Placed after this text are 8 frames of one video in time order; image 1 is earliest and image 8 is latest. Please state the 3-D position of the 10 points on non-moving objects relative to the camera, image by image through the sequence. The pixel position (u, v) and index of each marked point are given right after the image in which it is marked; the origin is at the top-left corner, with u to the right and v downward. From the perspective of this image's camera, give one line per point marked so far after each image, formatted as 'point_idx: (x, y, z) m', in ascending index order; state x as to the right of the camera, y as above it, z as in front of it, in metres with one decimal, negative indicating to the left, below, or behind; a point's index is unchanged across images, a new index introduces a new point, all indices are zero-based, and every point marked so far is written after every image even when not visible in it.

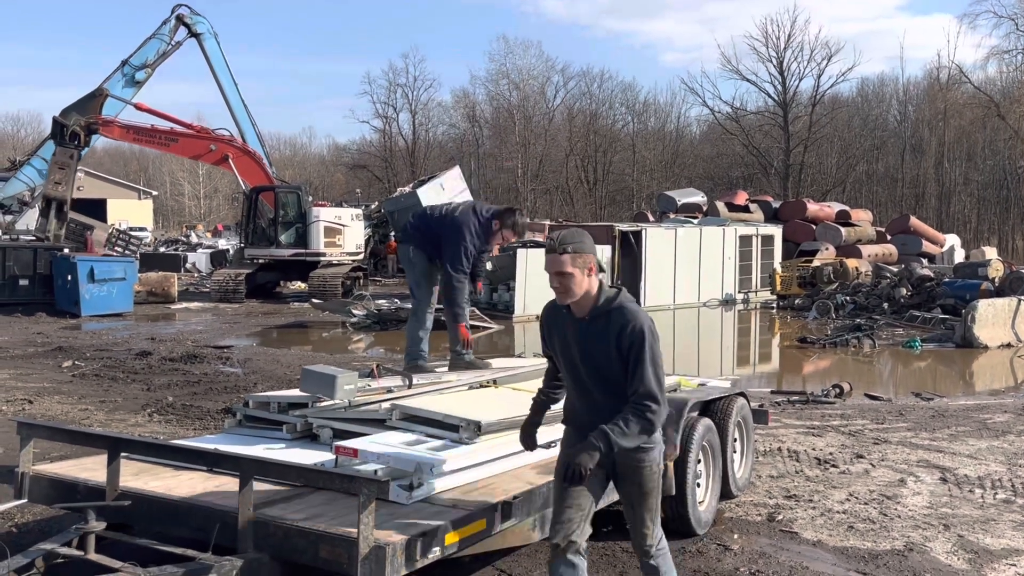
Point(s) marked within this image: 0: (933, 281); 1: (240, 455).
0: (+8.9, +0.1, +18.0) m
1: (-1.0, -0.6, +3.1) m
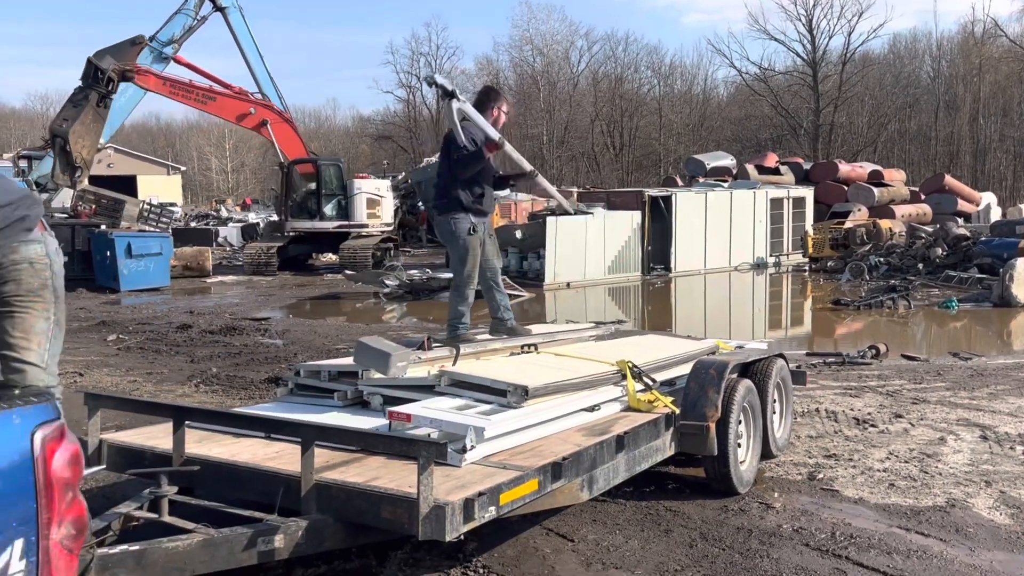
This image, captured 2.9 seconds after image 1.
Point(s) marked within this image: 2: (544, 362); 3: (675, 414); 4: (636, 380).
0: (+9.5, +1.0, +17.8) m
1: (-0.8, -0.5, +3.2) m
2: (+0.2, -0.4, +4.8) m
3: (+0.9, -0.7, +4.6) m
4: (+0.7, -0.5, +4.8) m
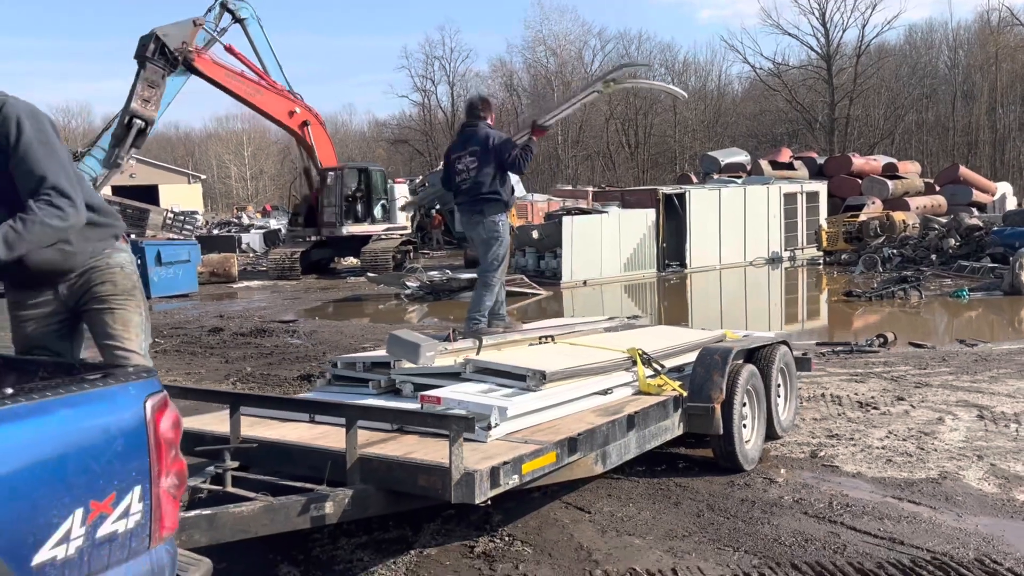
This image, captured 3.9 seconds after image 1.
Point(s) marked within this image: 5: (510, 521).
0: (+9.9, +1.2, +18.0) m
1: (-0.7, -0.5, +3.6) m
2: (+0.3, -0.4, +5.2) m
3: (+1.0, -0.6, +5.0) m
4: (+0.8, -0.5, +5.2) m
5: (0.0, -1.2, +4.5) m
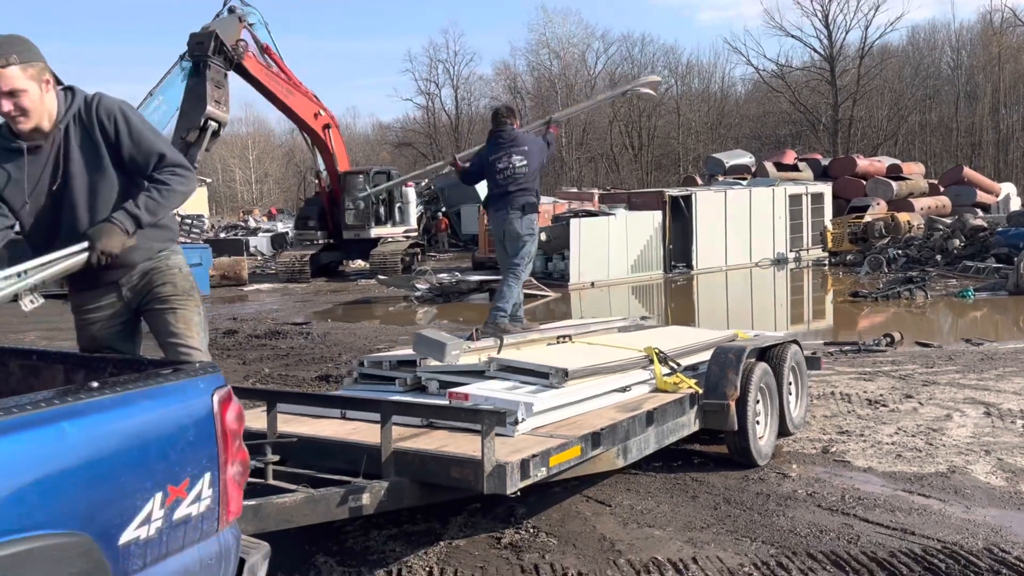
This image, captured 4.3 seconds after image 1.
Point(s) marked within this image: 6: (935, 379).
0: (+10.1, +1.2, +18.1) m
1: (-0.6, -0.5, +3.8) m
2: (+0.4, -0.4, +5.3) m
3: (+1.1, -0.6, +5.2) m
4: (+0.9, -0.5, +5.3) m
5: (+0.1, -1.2, +4.7) m
6: (+3.9, -0.8, +7.9) m
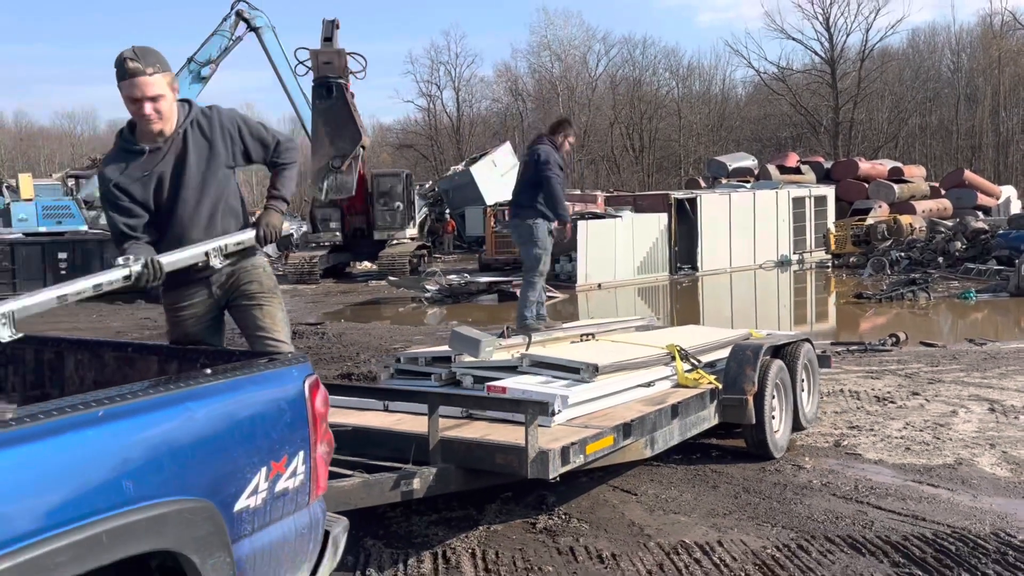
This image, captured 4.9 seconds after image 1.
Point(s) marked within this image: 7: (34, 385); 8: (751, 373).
0: (+10.3, +1.2, +18.4) m
1: (-0.4, -0.5, +4.1) m
2: (+0.6, -0.4, +5.6) m
3: (+1.3, -0.6, +5.4) m
4: (+1.1, -0.5, +5.6) m
5: (+0.3, -1.2, +4.9) m
6: (+4.1, -0.9, +8.1) m
7: (-1.9, -0.4, +3.3) m
8: (+1.5, -0.5, +5.5) m
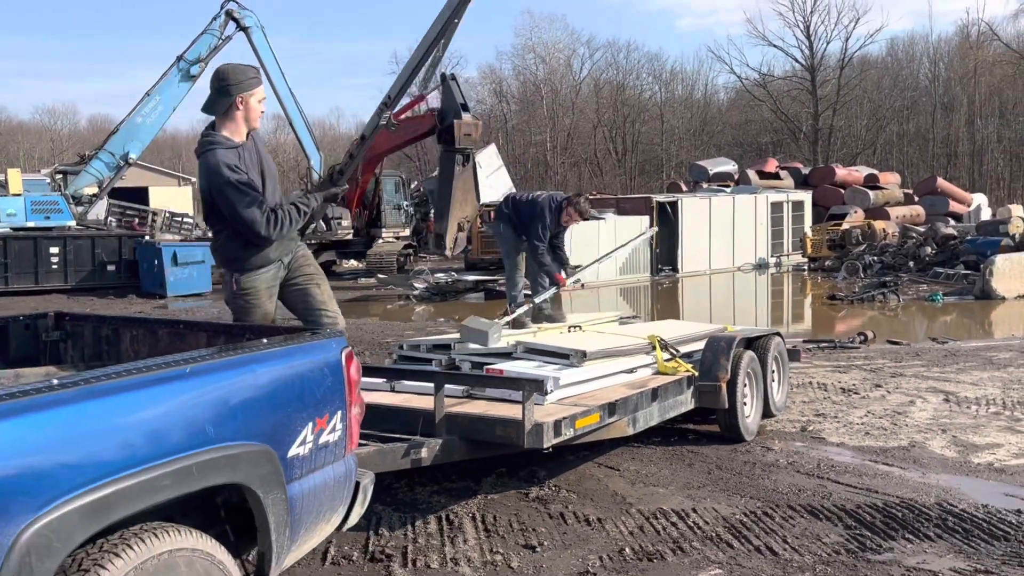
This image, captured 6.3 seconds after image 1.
0: (+9.9, +1.1, +19.1) m
1: (-0.4, -0.4, +4.5) m
2: (+0.6, -0.4, +6.1) m
3: (+1.3, -0.6, +5.9) m
4: (+1.1, -0.4, +6.1) m
5: (+0.3, -1.2, +5.4) m
6: (+4.0, -0.9, +8.7) m
7: (-1.9, -0.3, +3.8) m
8: (+1.5, -0.5, +6.0) m
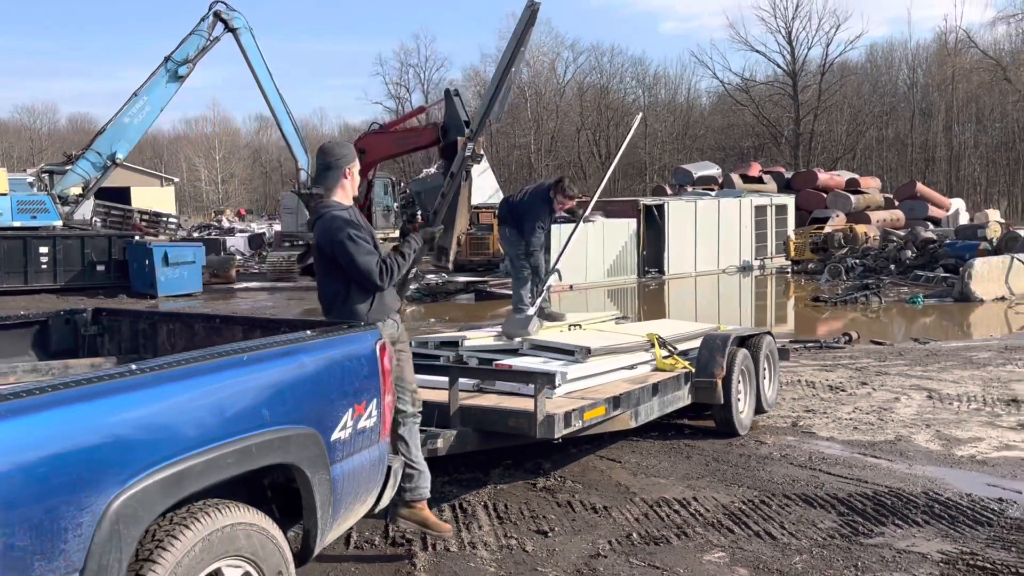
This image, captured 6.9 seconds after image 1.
0: (+9.7, +1.0, +19.5) m
1: (-0.4, -0.4, +4.7) m
2: (+0.6, -0.4, +6.3) m
3: (+1.3, -0.6, +6.2) m
4: (+1.1, -0.4, +6.3) m
5: (+0.3, -1.2, +5.6) m
6: (+4.0, -0.9, +9.0) m
7: (-1.8, -0.3, +4.0) m
8: (+1.5, -0.5, +6.2) m
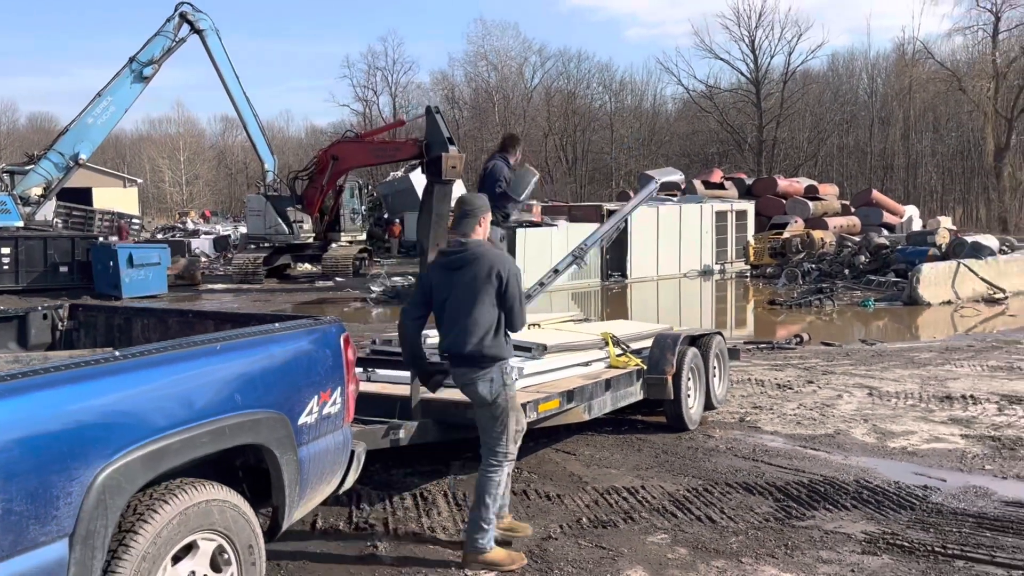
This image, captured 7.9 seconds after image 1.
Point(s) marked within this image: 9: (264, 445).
0: (+8.9, +0.9, +20.1) m
1: (-0.6, -0.4, +5.0) m
2: (+0.3, -0.4, +6.6) m
3: (+1.0, -0.6, +6.5) m
4: (+0.8, -0.5, +6.7) m
5: (0.0, -1.2, +5.9) m
6: (+3.5, -0.9, +9.4) m
7: (-2.0, -0.3, +4.2) m
8: (+1.2, -0.5, +6.6) m
9: (-0.9, -0.6, +3.0) m
